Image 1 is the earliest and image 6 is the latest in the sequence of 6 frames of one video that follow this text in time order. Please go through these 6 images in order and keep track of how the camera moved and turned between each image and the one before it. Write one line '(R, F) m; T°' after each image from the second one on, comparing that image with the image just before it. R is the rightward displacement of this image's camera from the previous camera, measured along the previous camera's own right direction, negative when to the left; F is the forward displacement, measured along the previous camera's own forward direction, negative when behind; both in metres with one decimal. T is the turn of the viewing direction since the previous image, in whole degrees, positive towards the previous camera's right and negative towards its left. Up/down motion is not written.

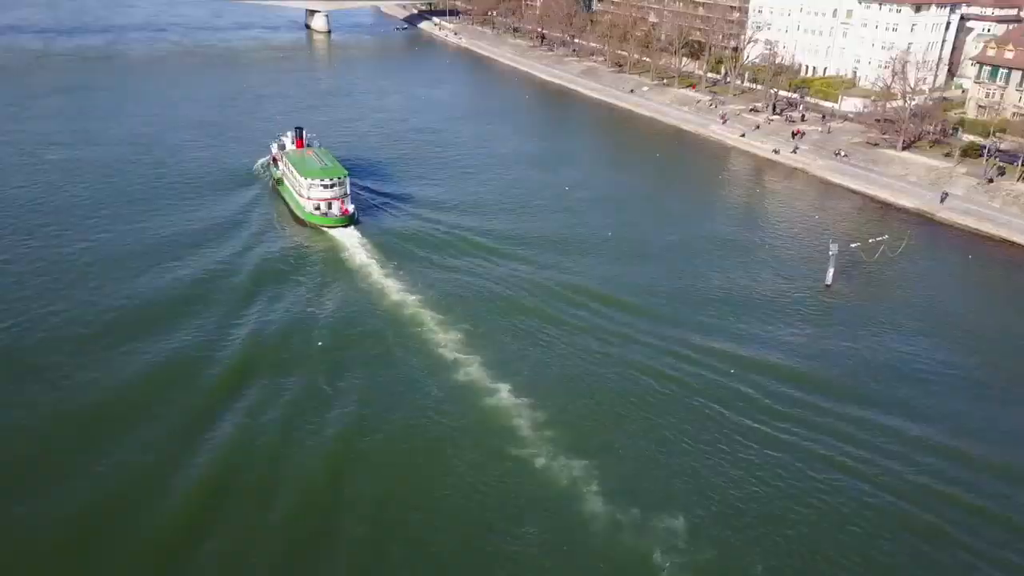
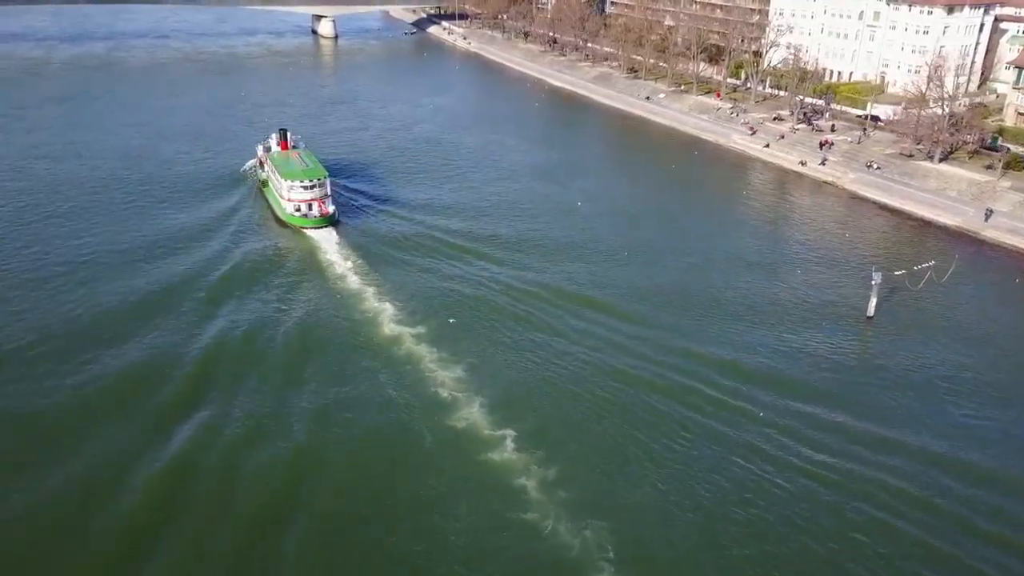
(+0.1, +1.5) m; -1°
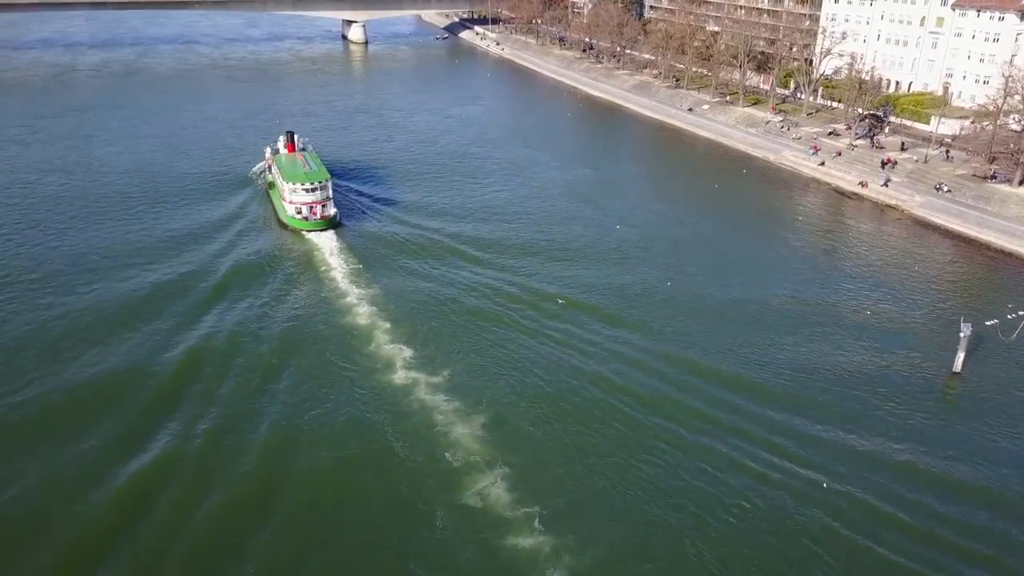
(0.0, +1.8) m; -2°
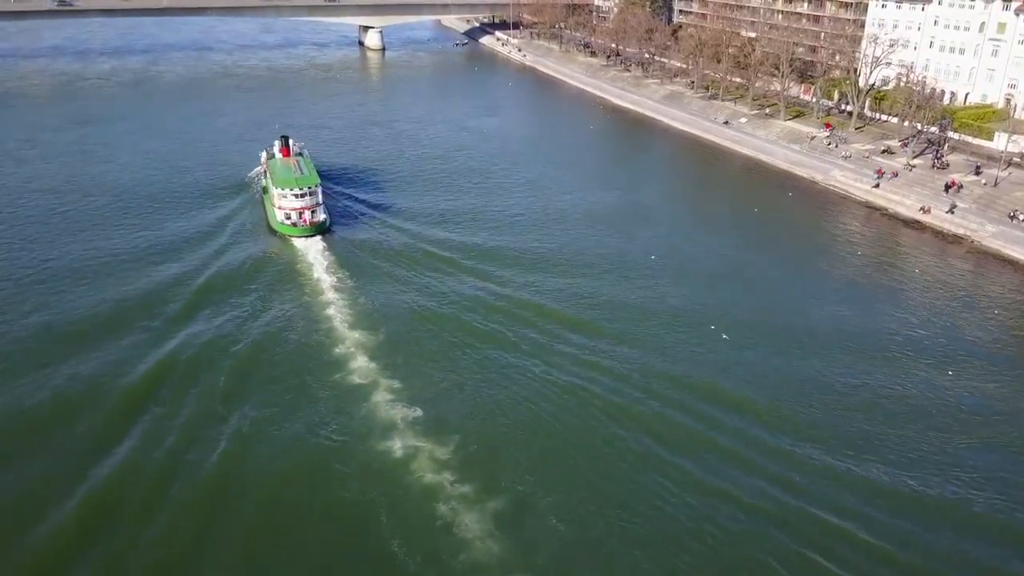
(0.0, +2.1) m; -2°
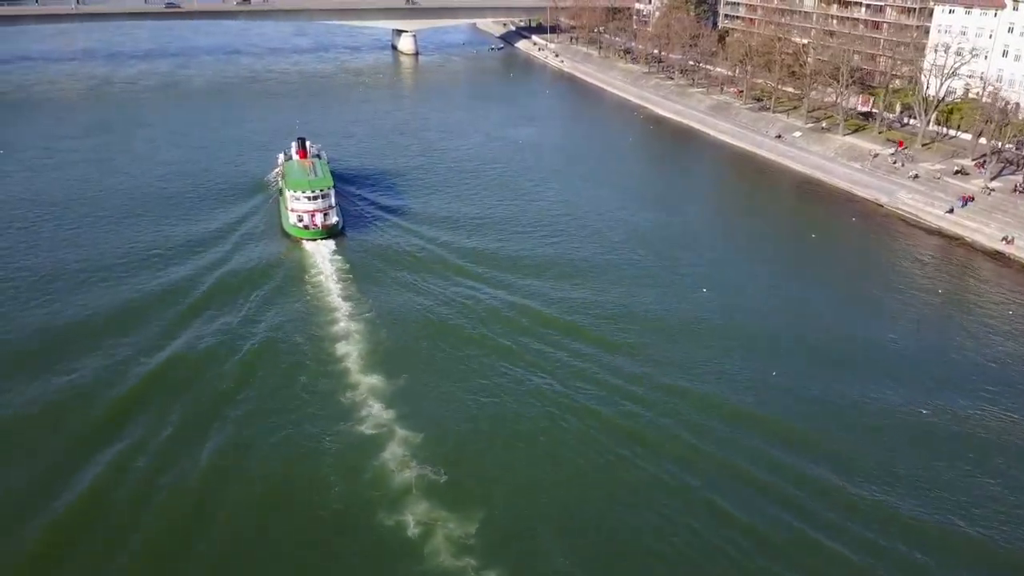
(0.0, +1.7) m; -2°
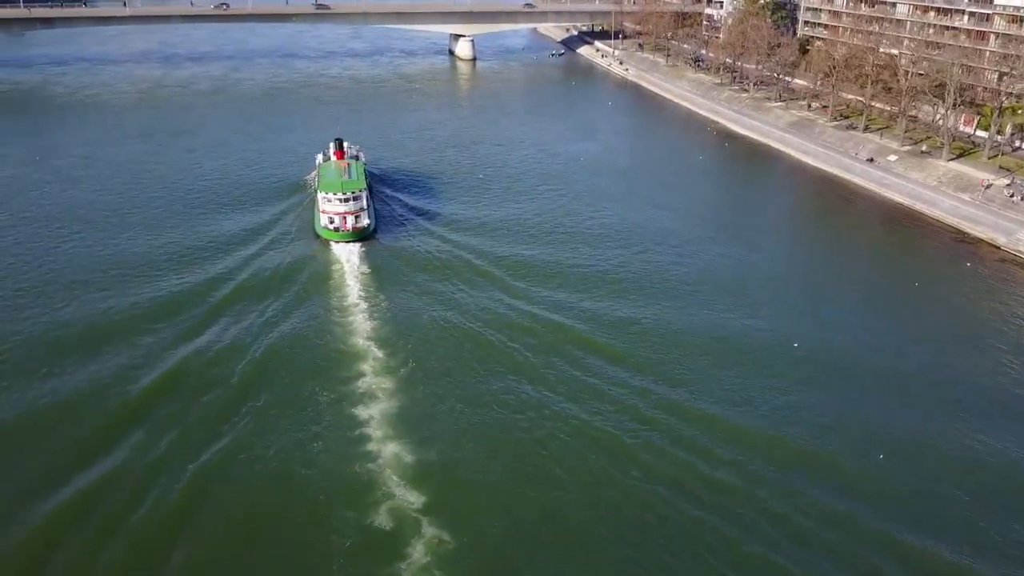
(0.0, +2.2) m; -4°
